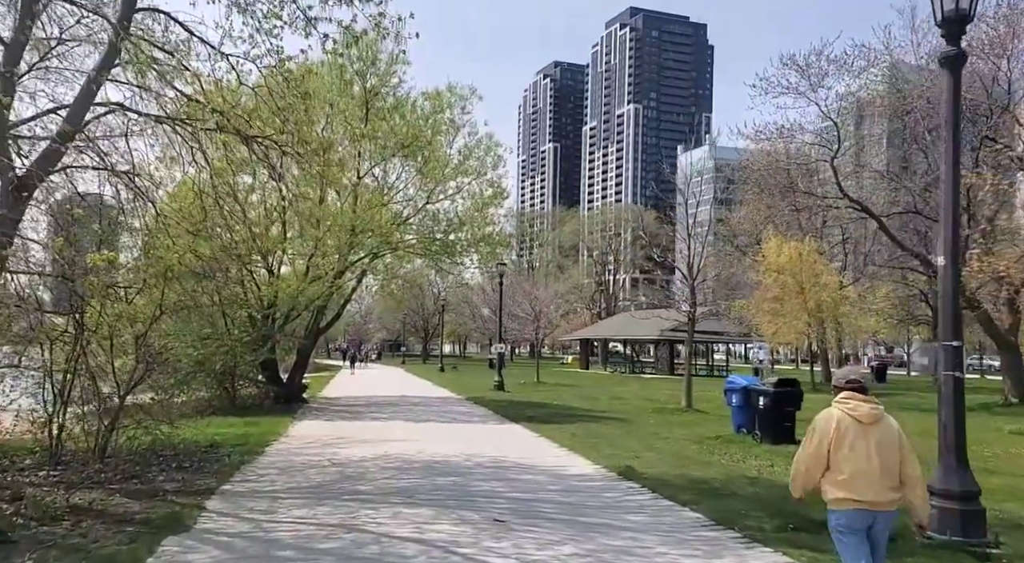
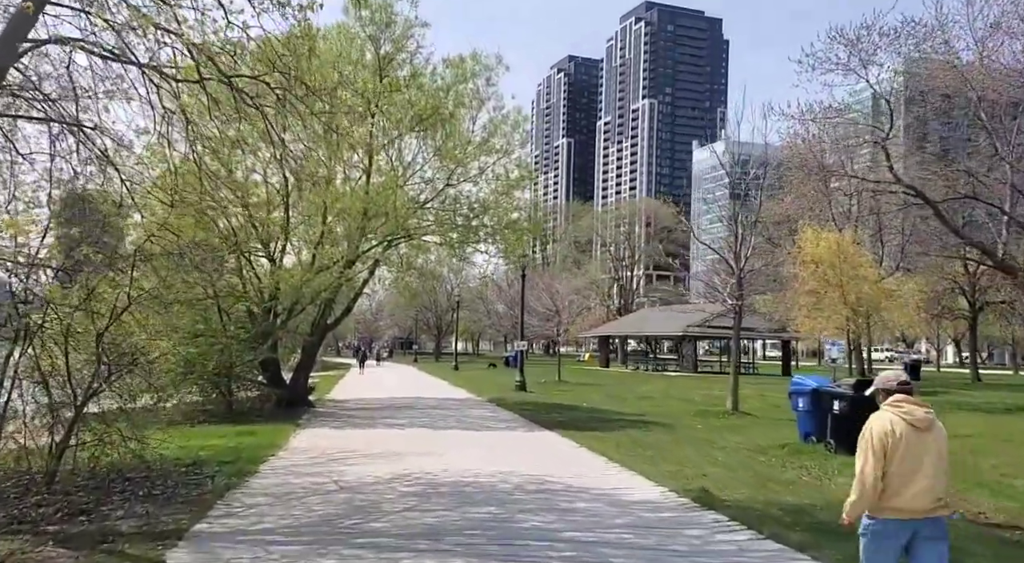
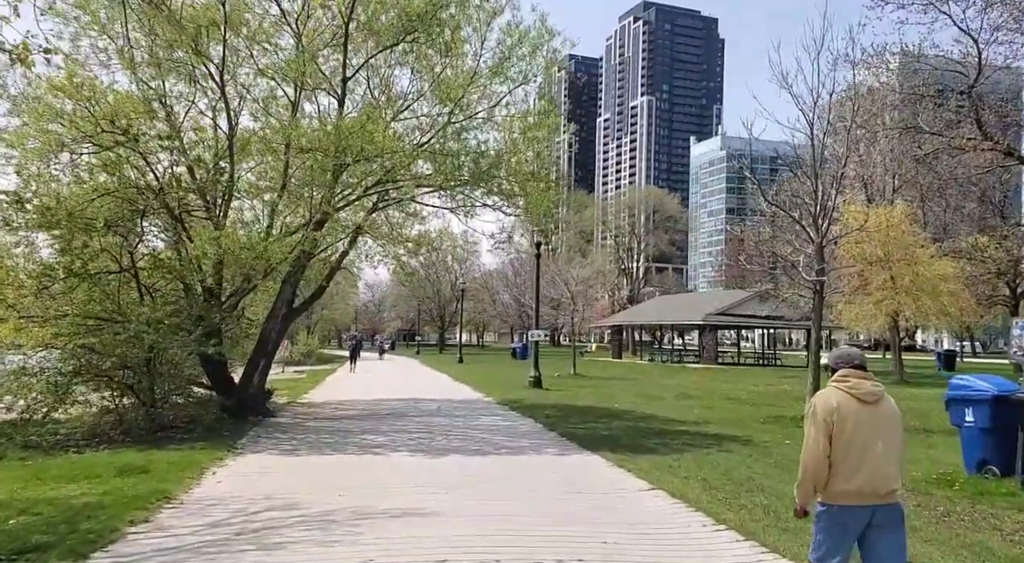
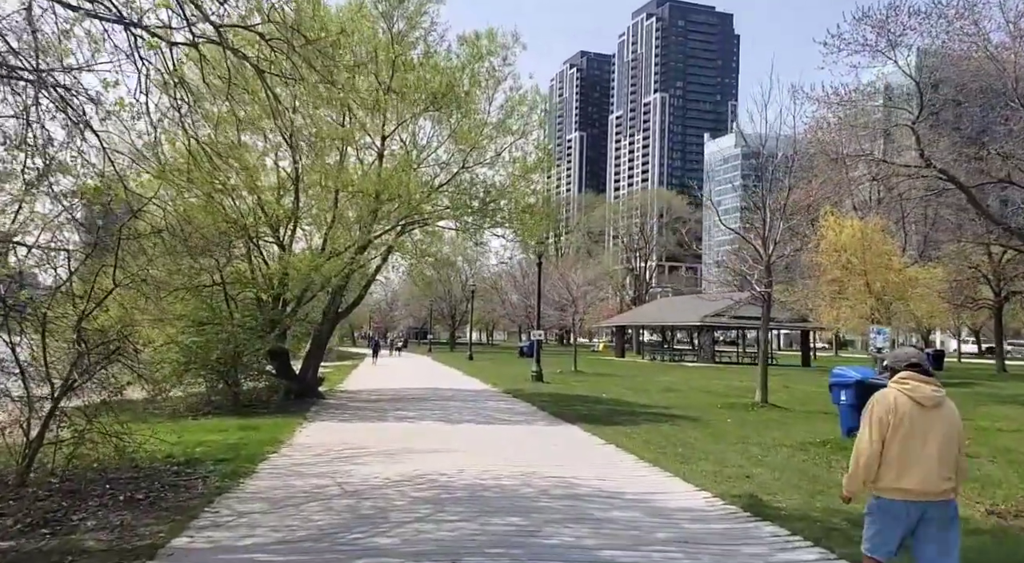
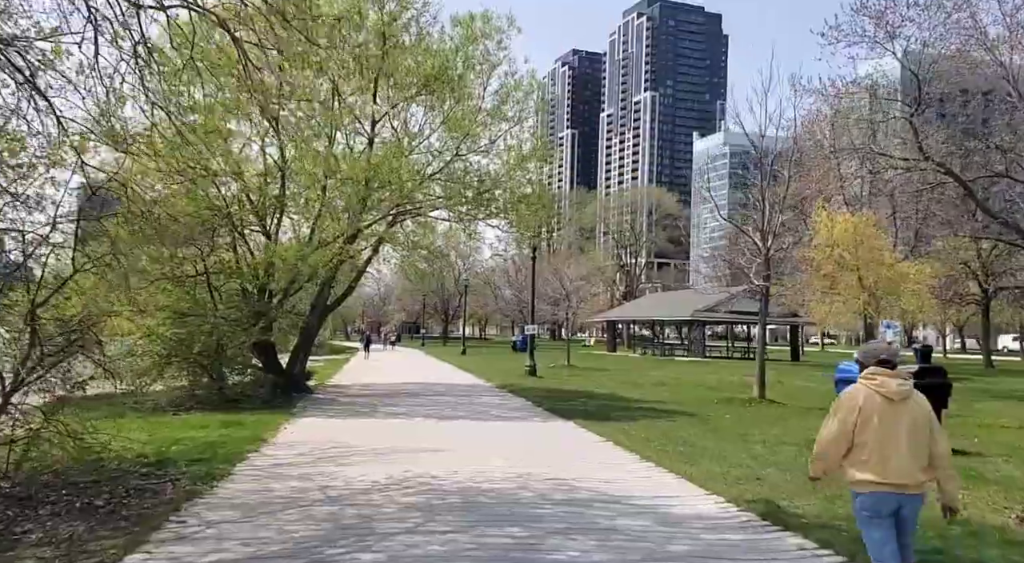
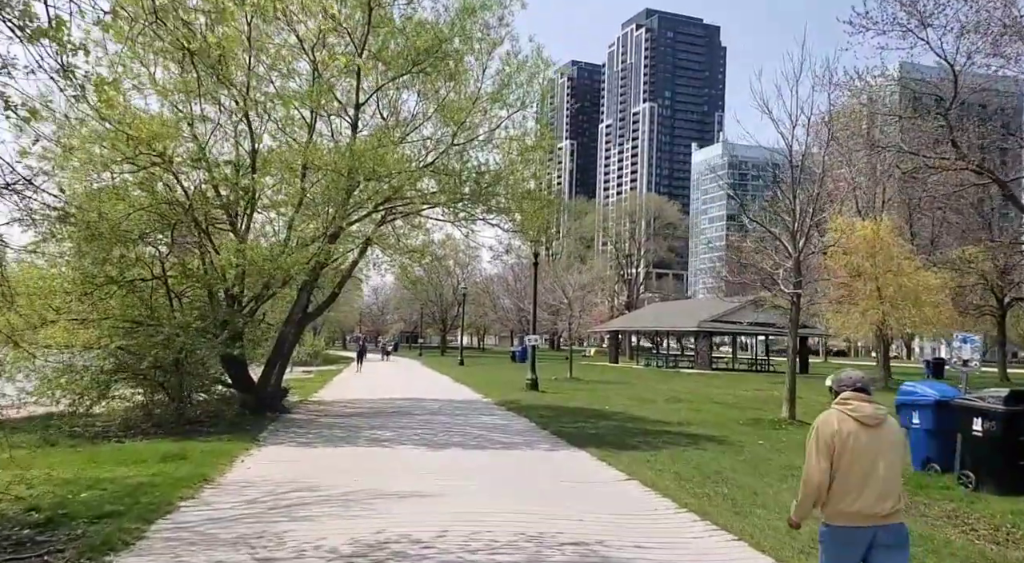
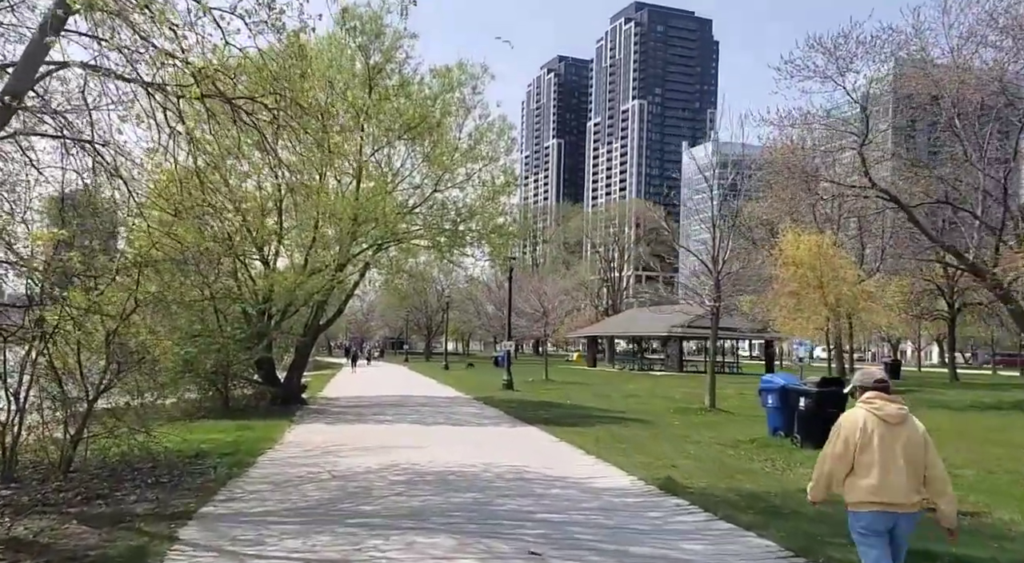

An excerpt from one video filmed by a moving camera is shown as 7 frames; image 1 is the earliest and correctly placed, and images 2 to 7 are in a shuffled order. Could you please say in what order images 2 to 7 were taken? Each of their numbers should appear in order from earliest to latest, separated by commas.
7, 2, 4, 5, 6, 3
